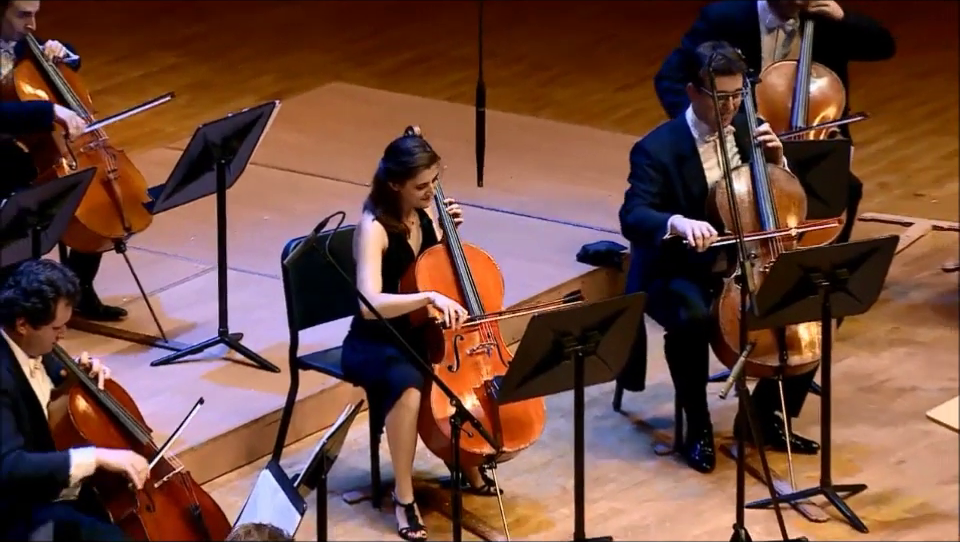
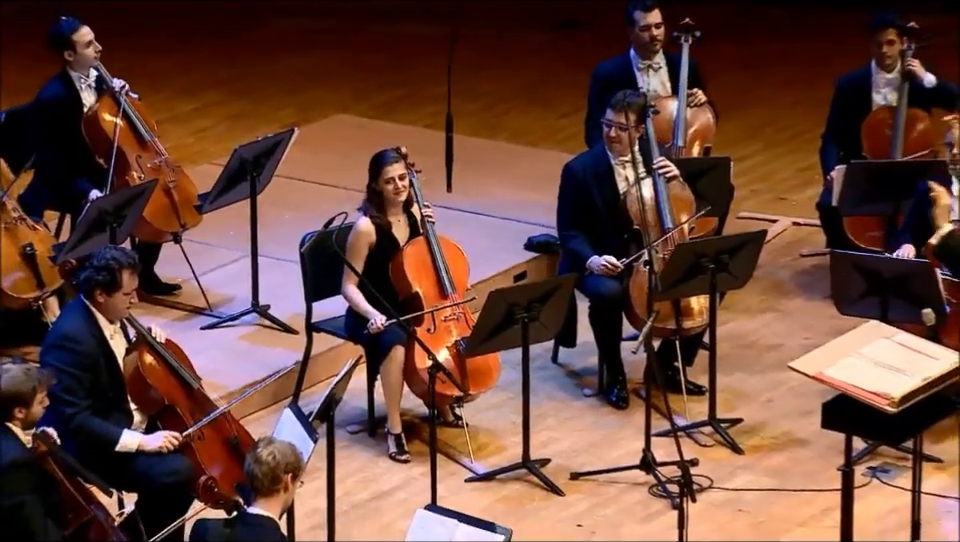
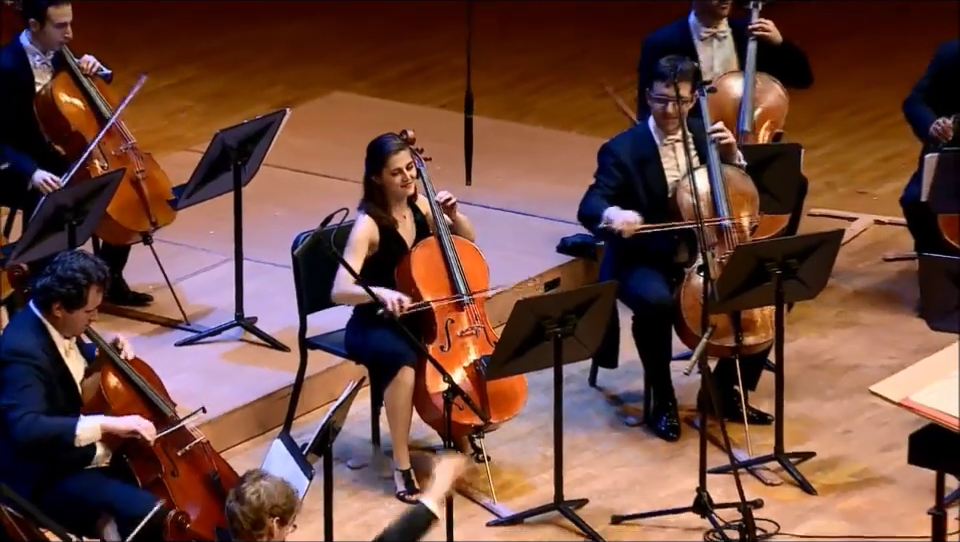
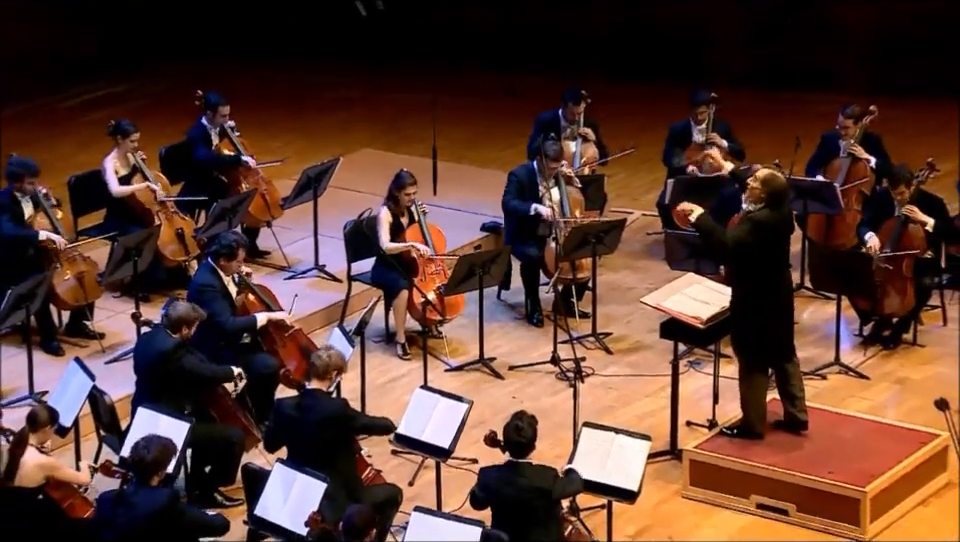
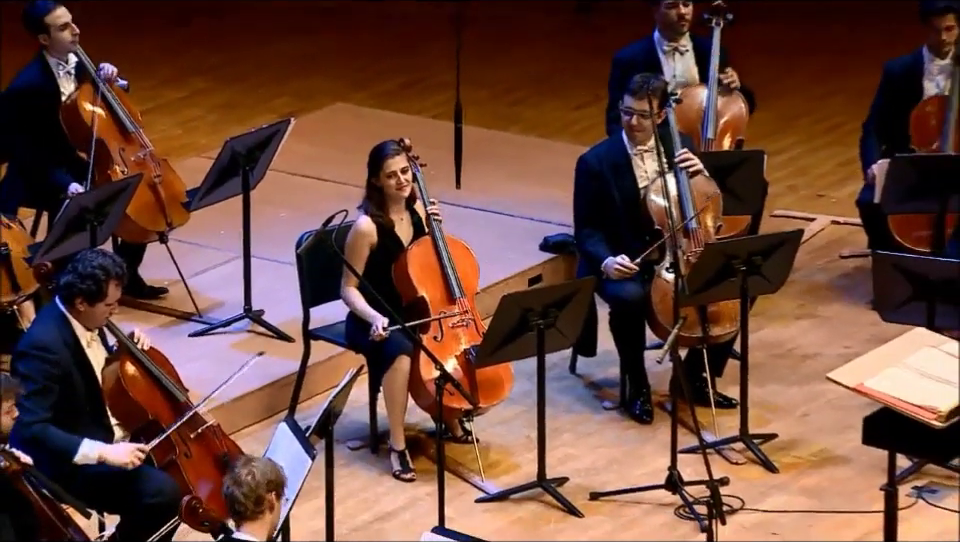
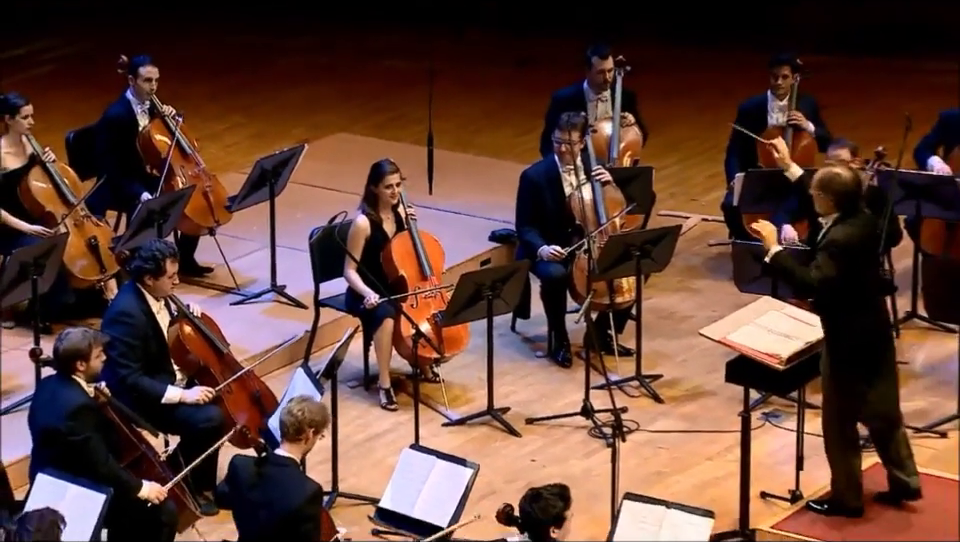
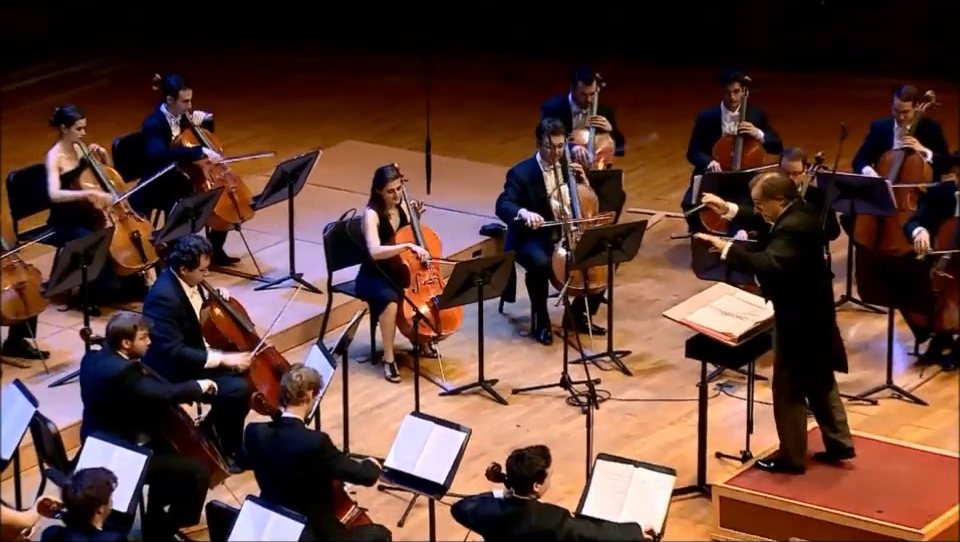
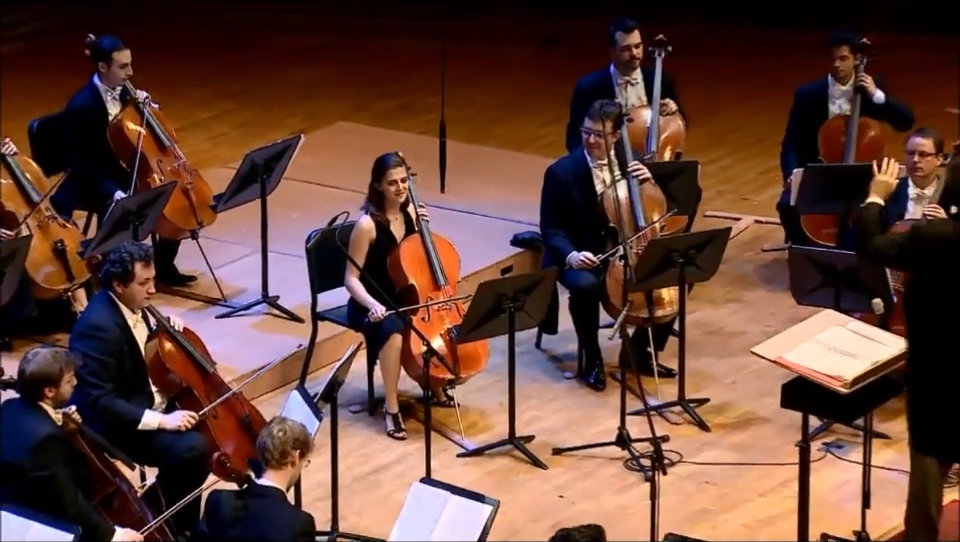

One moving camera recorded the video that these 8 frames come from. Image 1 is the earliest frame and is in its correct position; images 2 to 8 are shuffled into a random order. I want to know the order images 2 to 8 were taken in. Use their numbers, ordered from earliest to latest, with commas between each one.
3, 5, 2, 8, 6, 7, 4
